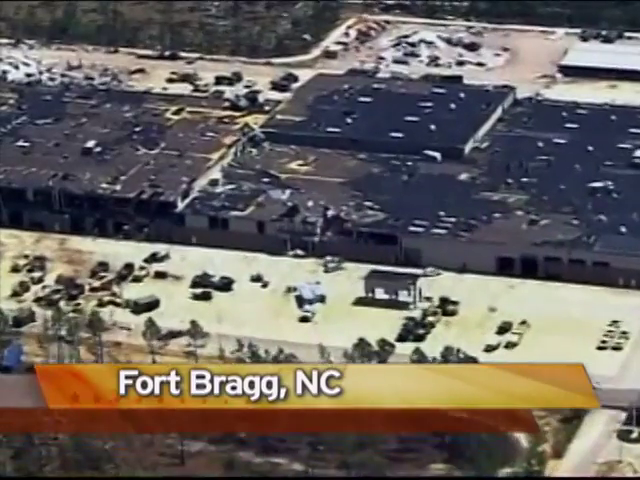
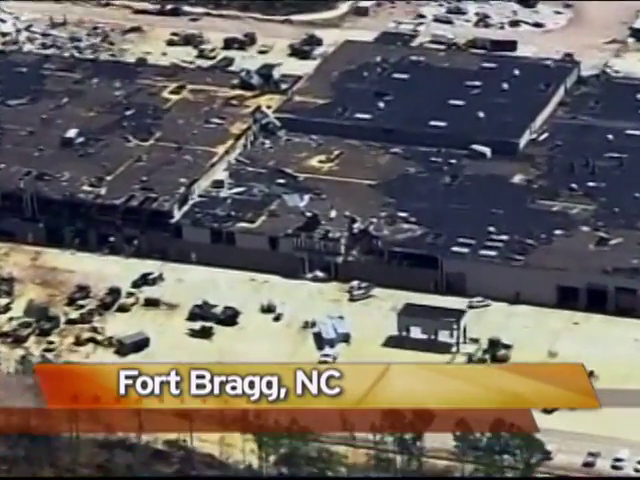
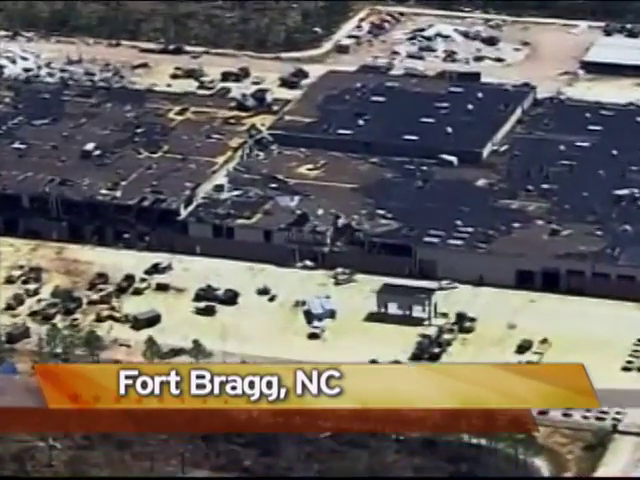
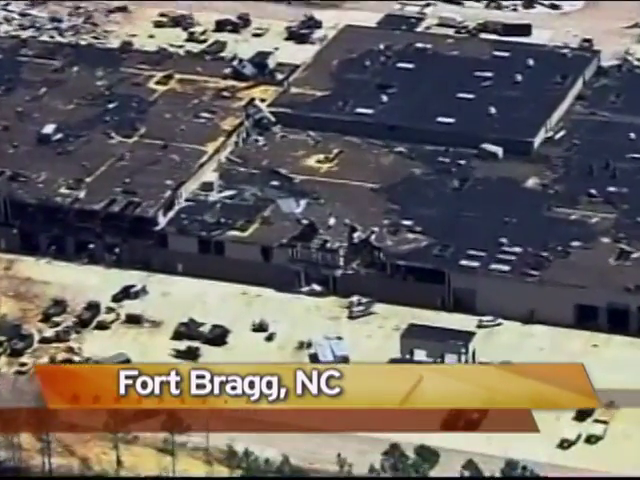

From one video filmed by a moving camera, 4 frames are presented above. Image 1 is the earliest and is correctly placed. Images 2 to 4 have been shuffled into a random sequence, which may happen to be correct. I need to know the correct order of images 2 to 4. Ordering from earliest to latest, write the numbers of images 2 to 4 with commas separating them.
3, 2, 4
